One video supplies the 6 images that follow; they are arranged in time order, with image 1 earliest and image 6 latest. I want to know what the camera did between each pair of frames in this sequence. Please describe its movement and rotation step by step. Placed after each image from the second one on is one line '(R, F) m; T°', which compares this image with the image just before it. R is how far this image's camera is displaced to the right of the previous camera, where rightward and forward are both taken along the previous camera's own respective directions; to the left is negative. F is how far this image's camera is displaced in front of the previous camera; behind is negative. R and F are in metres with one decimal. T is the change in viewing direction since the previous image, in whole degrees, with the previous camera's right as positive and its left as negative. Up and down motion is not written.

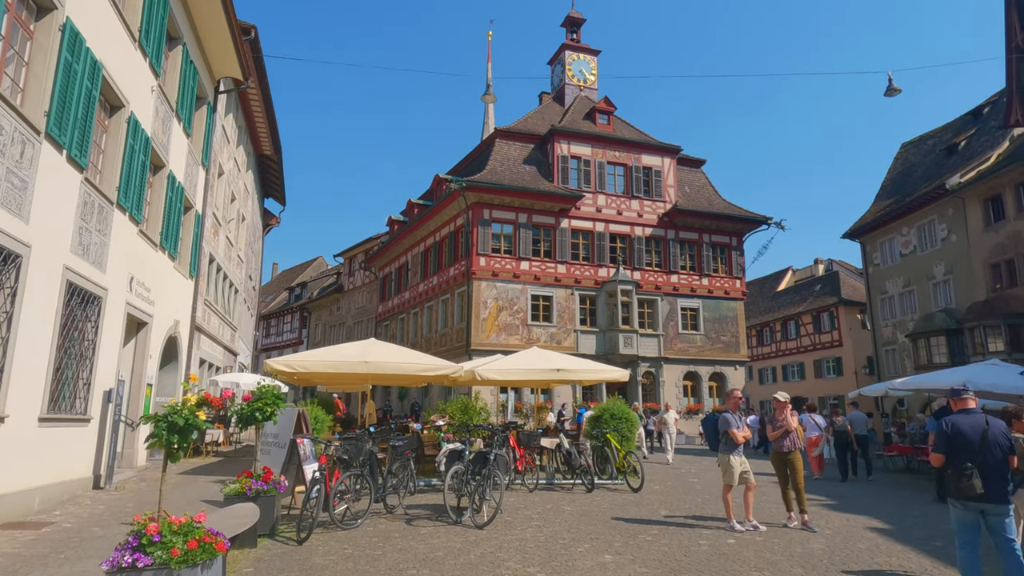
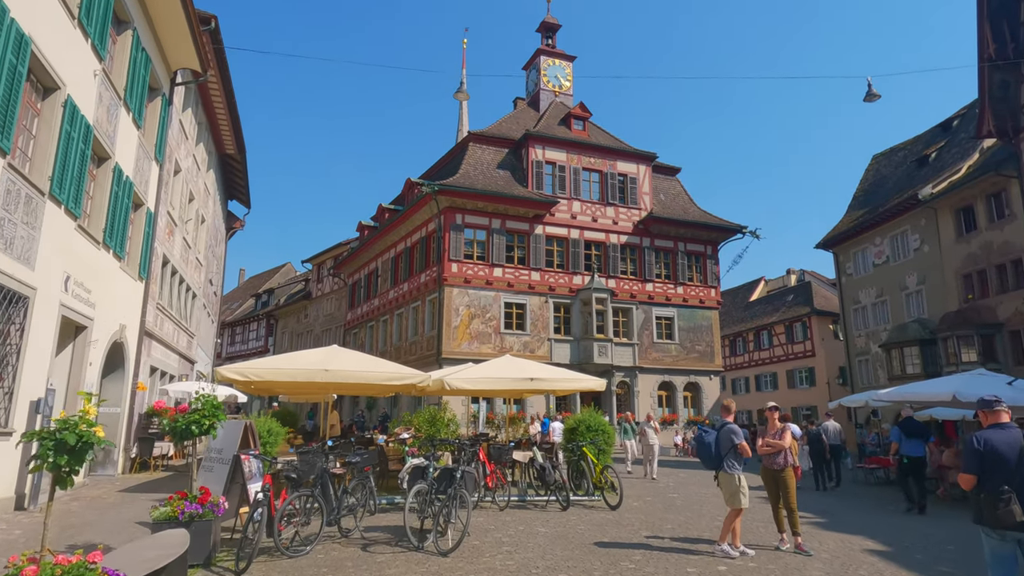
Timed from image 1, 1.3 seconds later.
(0.0, +0.7) m; +2°
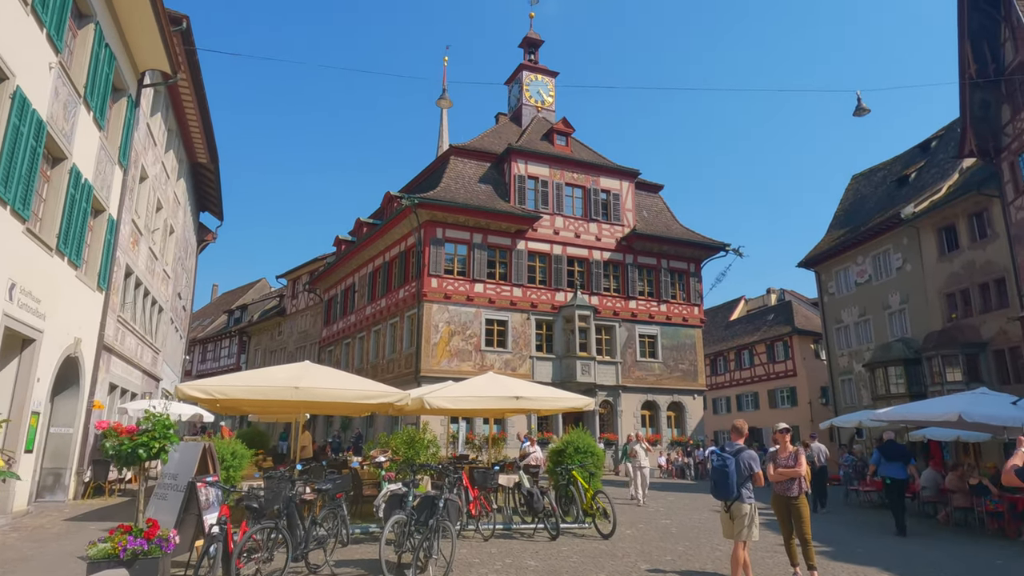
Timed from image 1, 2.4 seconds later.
(-0.1, +0.6) m; +2°
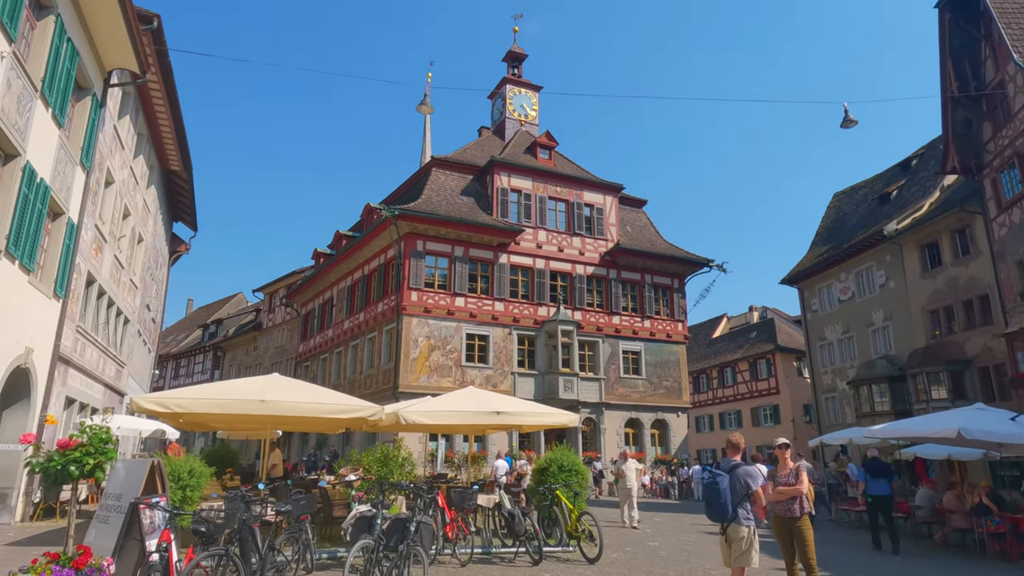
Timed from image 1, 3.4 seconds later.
(0.0, +0.5) m; +2°
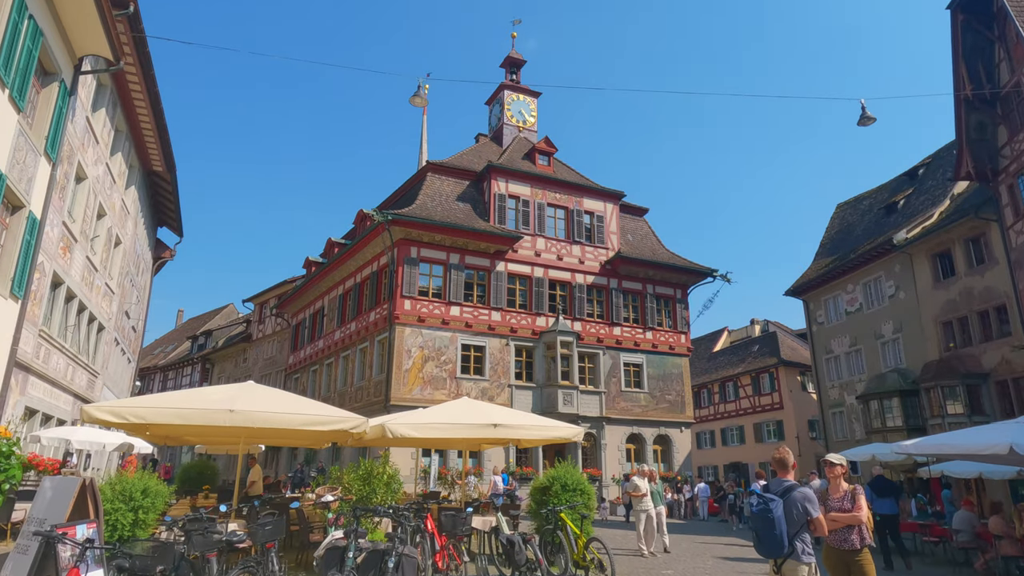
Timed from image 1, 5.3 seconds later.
(0.0, +1.0) m; 0°
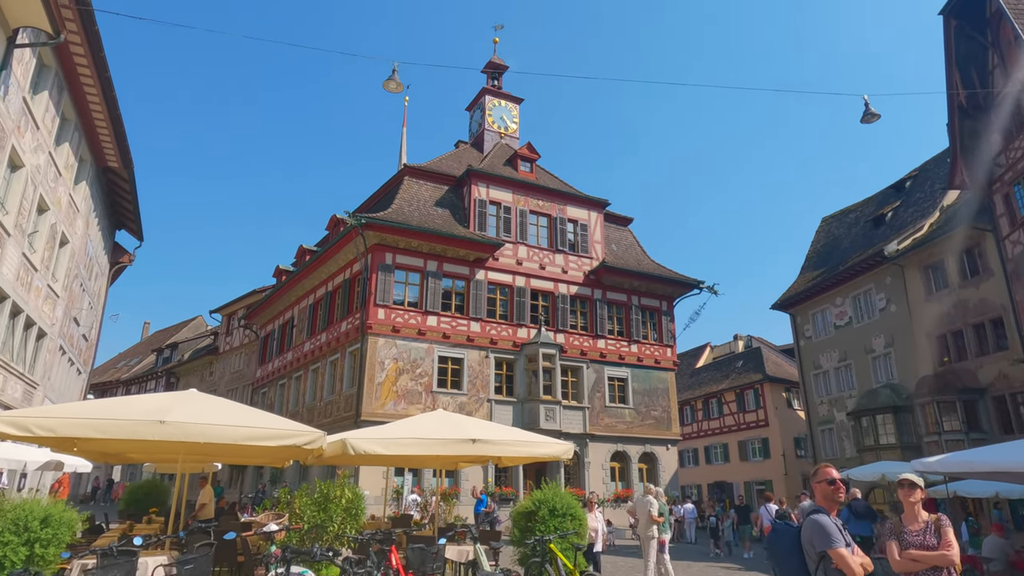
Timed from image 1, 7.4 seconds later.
(0.0, +1.2) m; +2°
